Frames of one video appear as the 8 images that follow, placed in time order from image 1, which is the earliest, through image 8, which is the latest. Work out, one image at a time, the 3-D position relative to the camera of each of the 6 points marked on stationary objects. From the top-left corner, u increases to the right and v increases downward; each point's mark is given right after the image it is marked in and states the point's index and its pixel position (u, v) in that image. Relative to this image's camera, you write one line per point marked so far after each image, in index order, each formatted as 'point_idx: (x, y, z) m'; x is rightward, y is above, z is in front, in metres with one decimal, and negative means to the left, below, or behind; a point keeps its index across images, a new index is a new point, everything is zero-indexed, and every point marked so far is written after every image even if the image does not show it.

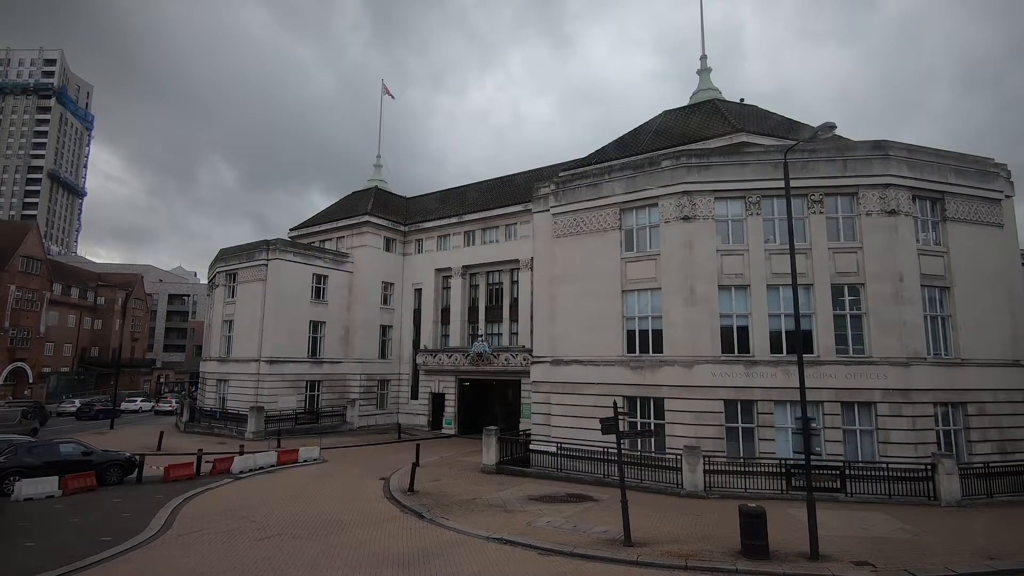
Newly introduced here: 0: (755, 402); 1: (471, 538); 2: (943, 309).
0: (+8.4, -4.0, +19.1) m
1: (-1.0, -6.2, +13.8) m
2: (+15.4, -0.7, +19.8) m
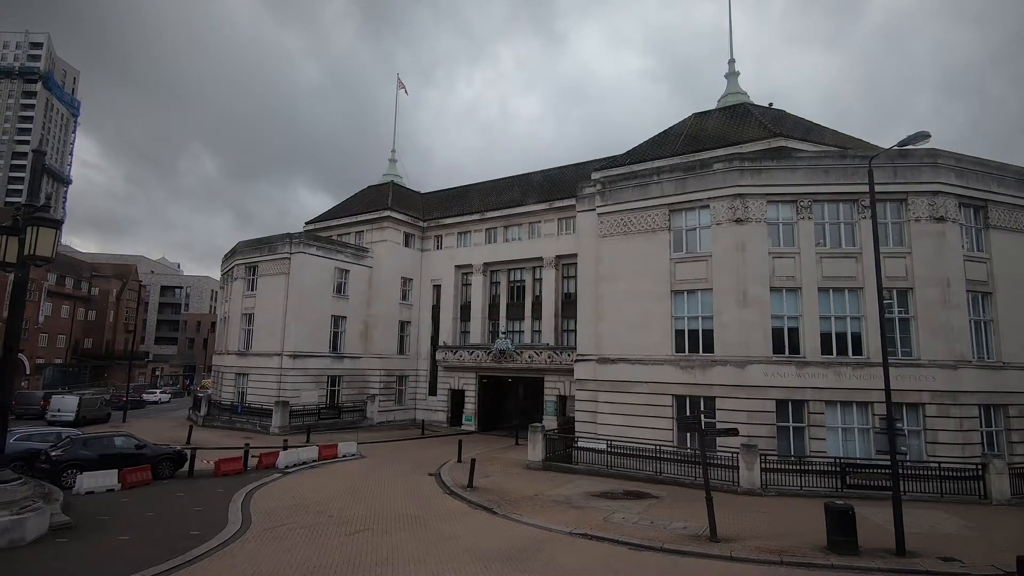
0: (+10.4, -4.0, +19.5) m
1: (+1.1, -6.2, +14.0) m
2: (+17.4, -0.9, +20.4) m
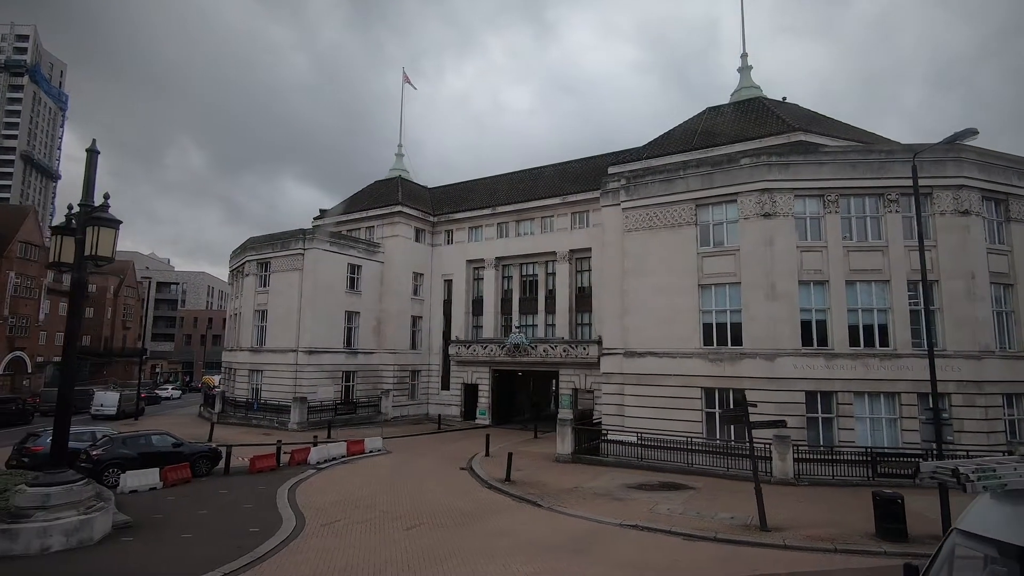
0: (+11.6, -3.8, +19.9) m
1: (+2.4, -6.1, +14.2) m
2: (+18.6, -0.6, +20.8) m
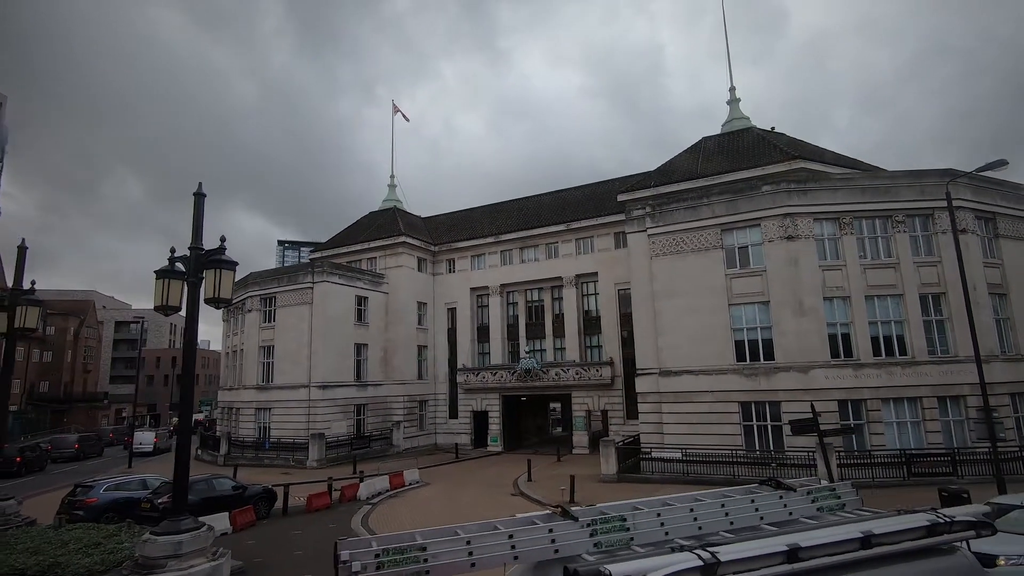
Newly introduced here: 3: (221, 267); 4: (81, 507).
0: (+13.6, -4.4, +21.4) m
1: (+5.0, -6.7, +14.9) m
2: (+20.4, -1.0, +23.0) m
3: (-6.5, +0.5, +12.3) m
4: (-13.2, -6.7, +16.9) m
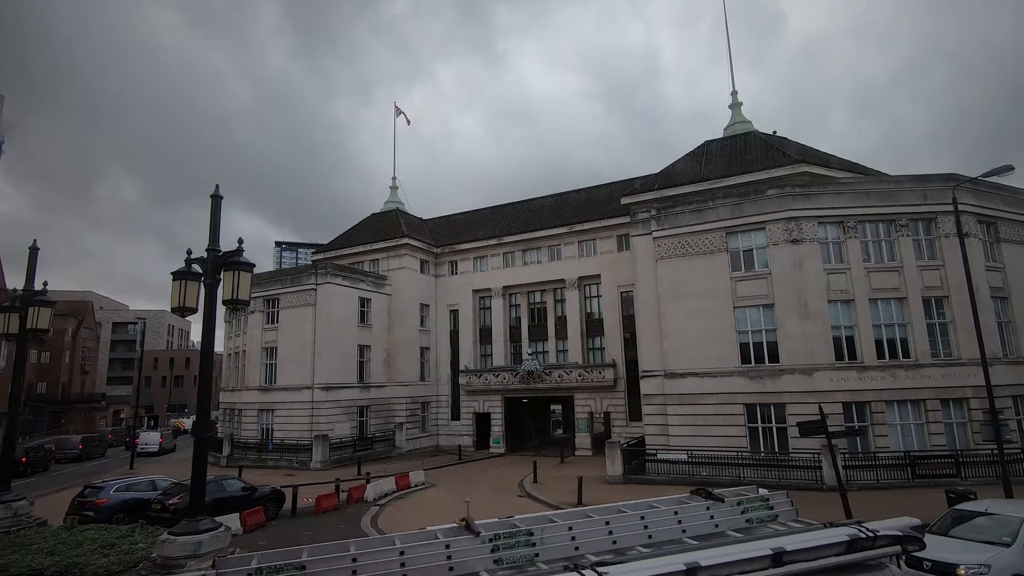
0: (+13.9, -4.5, +21.6) m
1: (+5.3, -6.8, +15.0) m
2: (+20.7, -1.2, +23.3) m
3: (-6.1, +0.4, +12.4) m
4: (-12.9, -6.7, +16.9) m
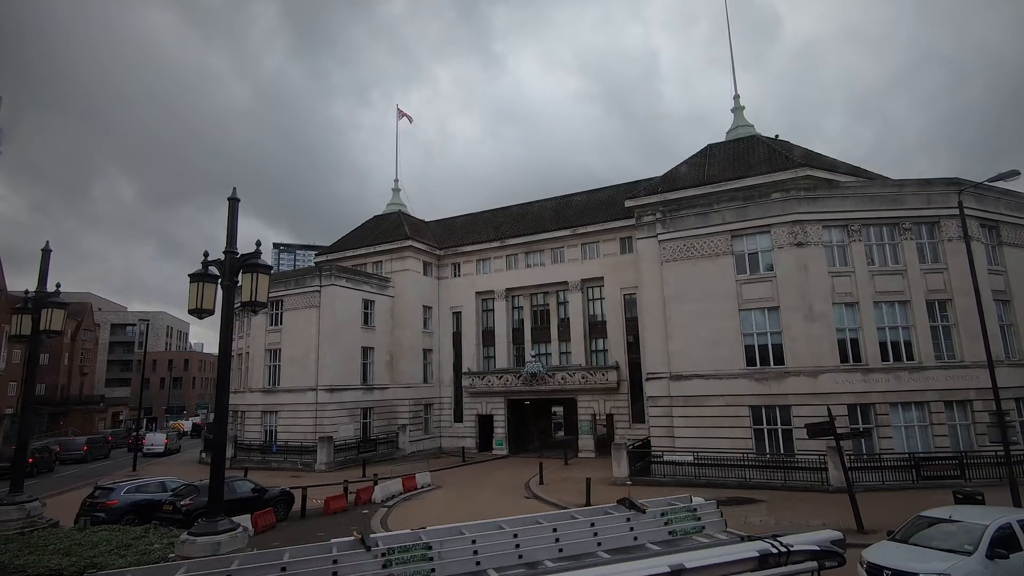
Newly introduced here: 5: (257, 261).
0: (+14.2, -4.6, +21.8) m
1: (+5.7, -6.9, +15.2) m
2: (+21.0, -1.3, +23.5) m
3: (-5.8, +0.4, +12.5) m
4: (-12.5, -6.8, +16.9) m
5: (-5.8, +0.6, +12.5) m
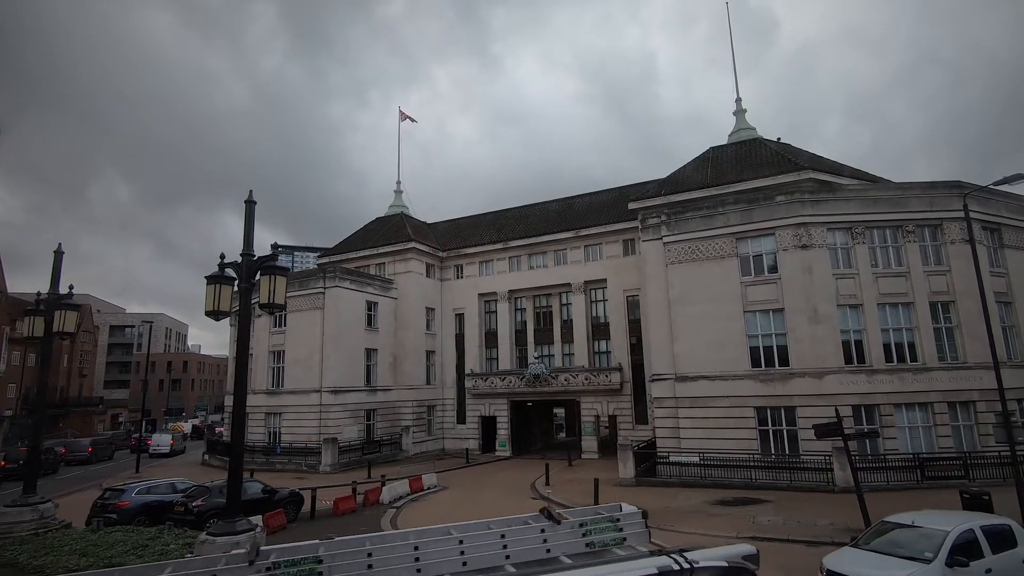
0: (+14.5, -4.7, +22.0) m
1: (+6.0, -6.9, +15.3) m
2: (+21.3, -1.4, +23.7) m
3: (-5.4, +0.3, +12.6) m
4: (-12.2, -6.8, +17.0) m
5: (-5.5, +0.6, +12.6) m
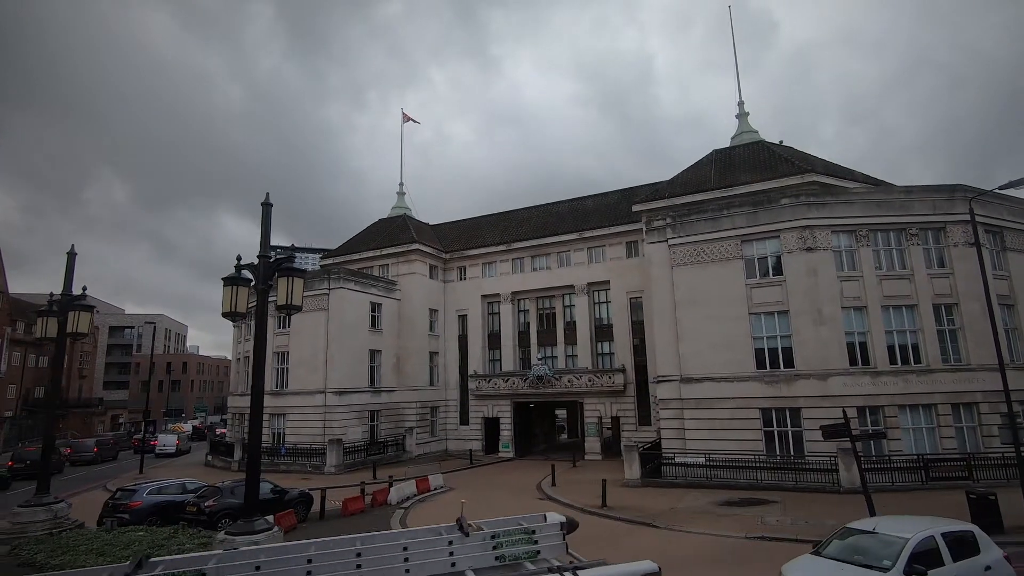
0: (+14.8, -4.8, +22.2) m
1: (+6.3, -7.0, +15.4) m
2: (+21.6, -1.5, +24.0) m
3: (-5.1, +0.3, +12.7) m
4: (-11.9, -6.9, +17.1) m
5: (-5.1, +0.5, +12.8) m
